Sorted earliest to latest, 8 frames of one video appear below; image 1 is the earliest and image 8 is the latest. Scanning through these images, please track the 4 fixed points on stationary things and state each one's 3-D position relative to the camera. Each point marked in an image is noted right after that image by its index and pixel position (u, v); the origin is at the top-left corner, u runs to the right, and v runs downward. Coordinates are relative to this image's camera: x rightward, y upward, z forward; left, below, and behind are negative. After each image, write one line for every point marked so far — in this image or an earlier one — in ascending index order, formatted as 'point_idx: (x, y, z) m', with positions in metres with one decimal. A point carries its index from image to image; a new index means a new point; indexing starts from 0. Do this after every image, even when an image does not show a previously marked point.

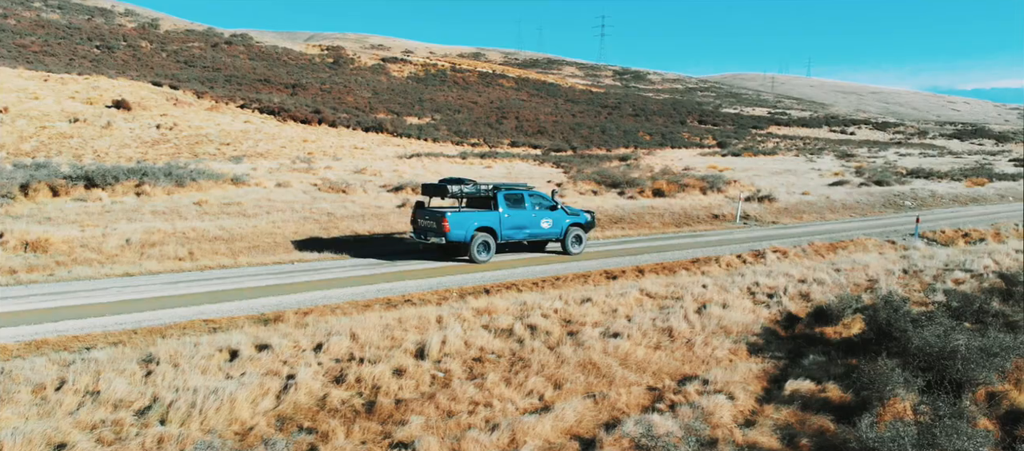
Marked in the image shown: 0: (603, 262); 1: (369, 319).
0: (+2.5, -1.0, +19.6) m
1: (-2.6, -1.7, +13.2) m
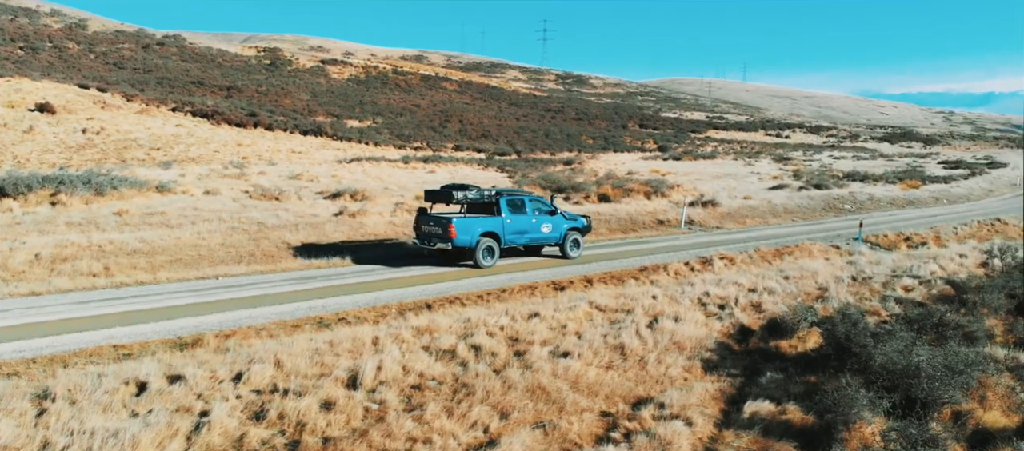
0: (+1.0, -1.2, +18.9) m
1: (-3.5, -1.9, +12.1) m
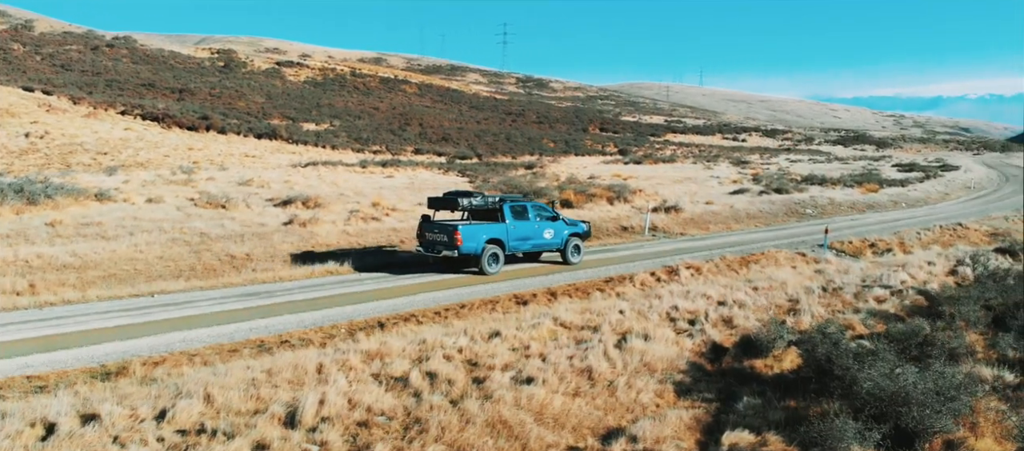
0: (0.0, -1.4, +18.0) m
1: (-4.1, -2.2, +11.0) m
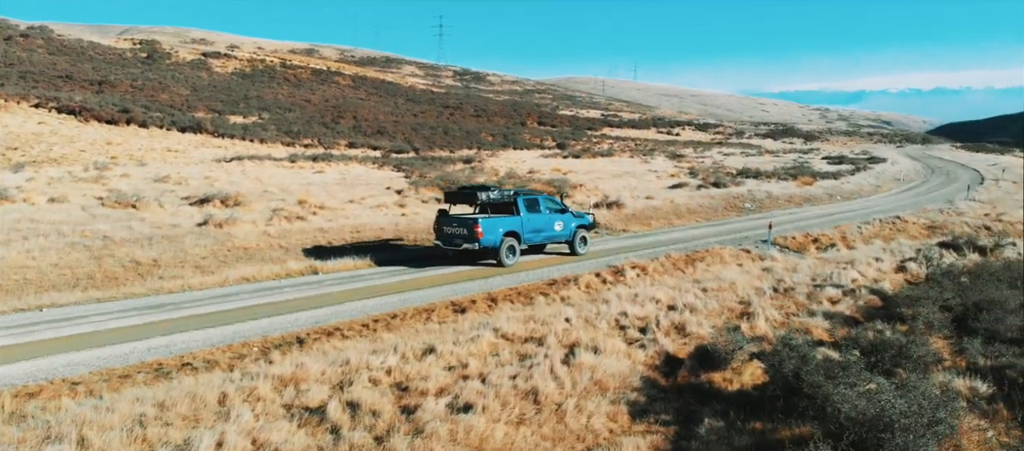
0: (-1.4, -1.4, +16.7) m
1: (-5.0, -2.3, +9.4) m
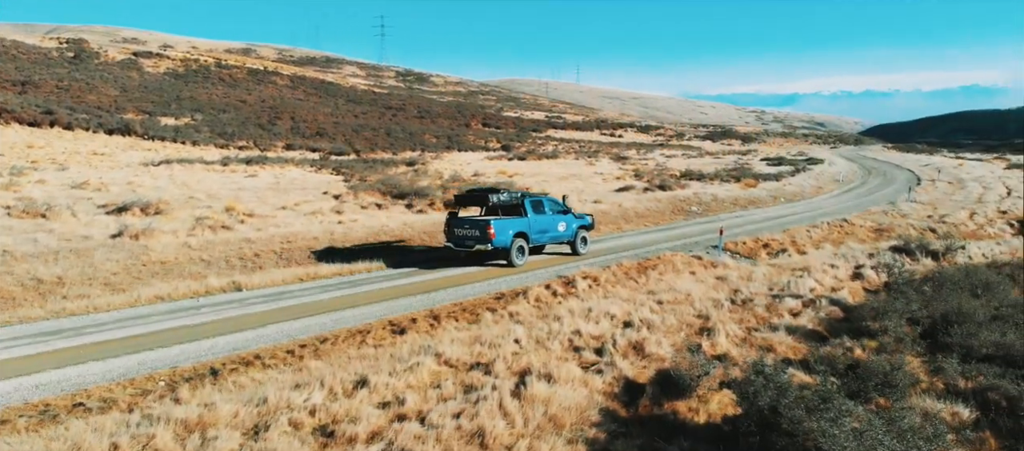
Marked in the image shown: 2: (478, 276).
0: (-2.6, -1.7, +15.4) m
1: (-5.6, -2.5, +7.9) m
2: (-0.9, -1.3, +19.4) m
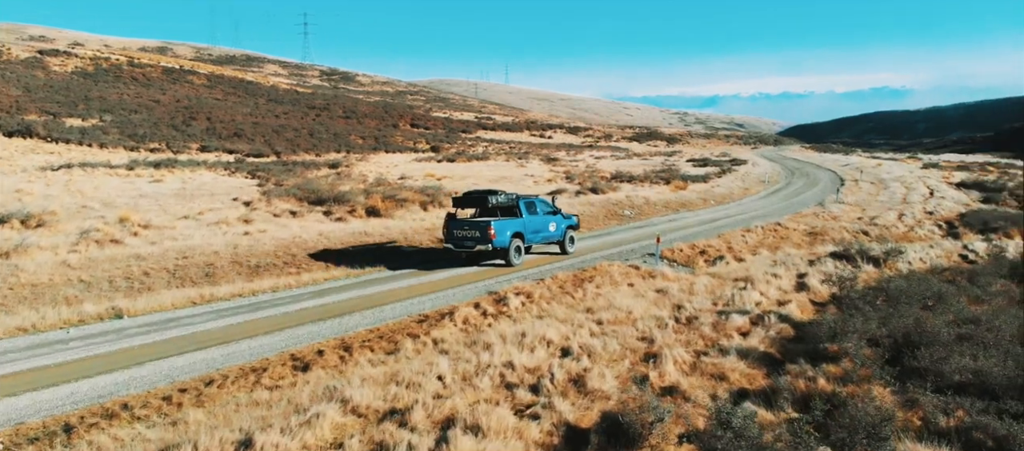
0: (-4.0, -2.0, +13.6) m
1: (-6.3, -2.9, +5.7) m
2: (-2.7, -1.6, +17.7) m
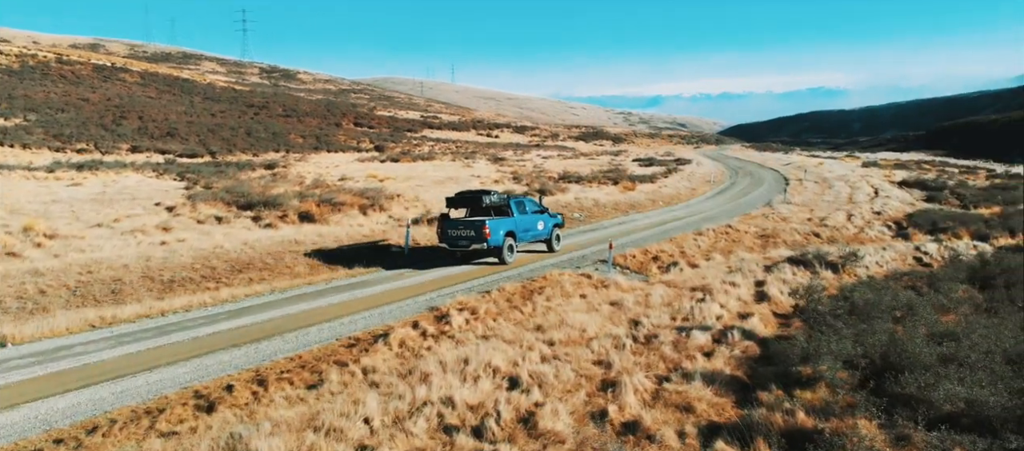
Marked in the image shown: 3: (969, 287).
0: (-4.9, -2.2, +11.9) m
1: (-6.6, -3.1, +3.9) m
2: (-3.9, -1.8, +16.1) m
3: (+12.0, -1.6, +19.5) m
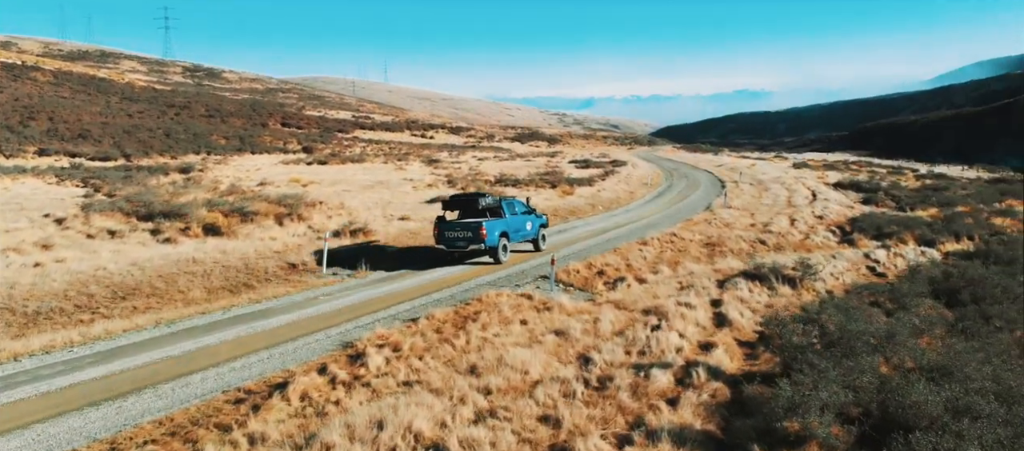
0: (-5.9, -2.6, +9.4) m
1: (-6.9, -3.5, +1.3) m
2: (-5.2, -2.2, +13.7) m
3: (+10.4, -1.9, +18.5) m
